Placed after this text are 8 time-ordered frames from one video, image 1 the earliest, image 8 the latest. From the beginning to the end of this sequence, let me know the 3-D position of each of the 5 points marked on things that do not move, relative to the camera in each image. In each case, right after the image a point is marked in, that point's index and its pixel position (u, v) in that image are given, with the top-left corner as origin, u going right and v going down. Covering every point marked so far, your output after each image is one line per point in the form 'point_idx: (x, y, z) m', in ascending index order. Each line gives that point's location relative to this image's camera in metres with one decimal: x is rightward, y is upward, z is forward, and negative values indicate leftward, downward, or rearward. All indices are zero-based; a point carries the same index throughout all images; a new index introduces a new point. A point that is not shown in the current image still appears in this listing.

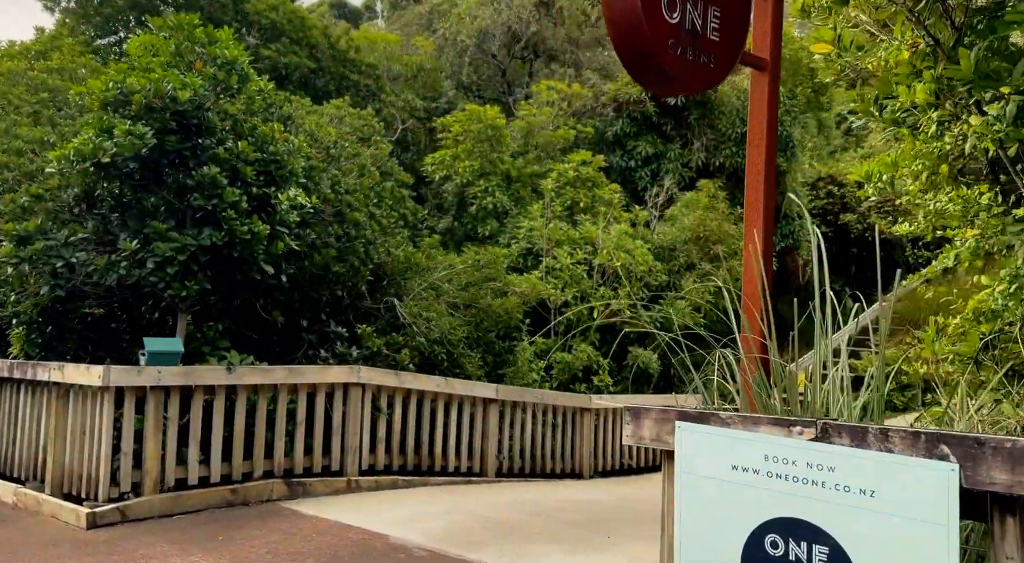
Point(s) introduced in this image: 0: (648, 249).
0: (+1.1, +0.3, +8.6) m
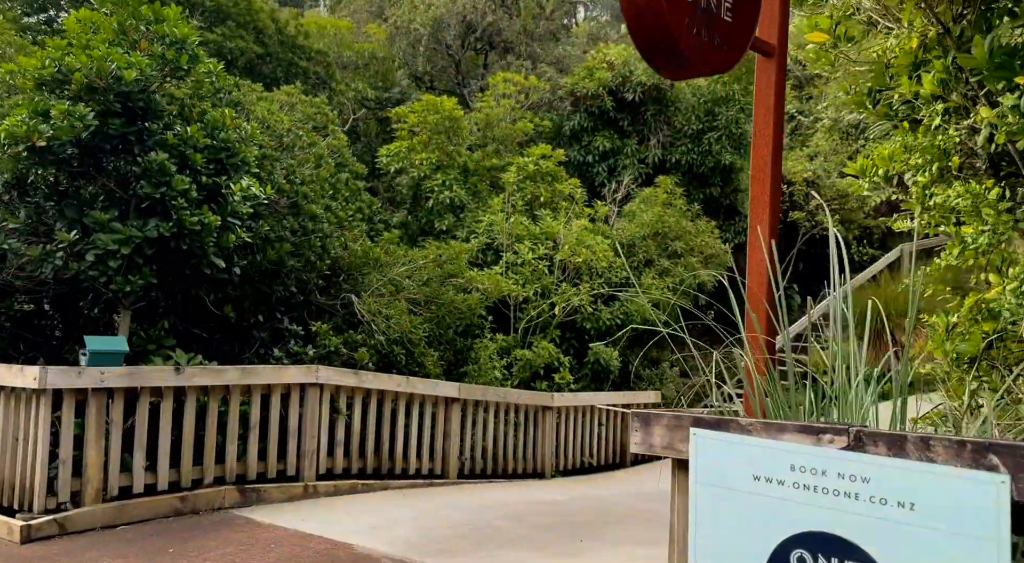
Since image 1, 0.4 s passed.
0: (+0.8, +0.3, +8.4) m
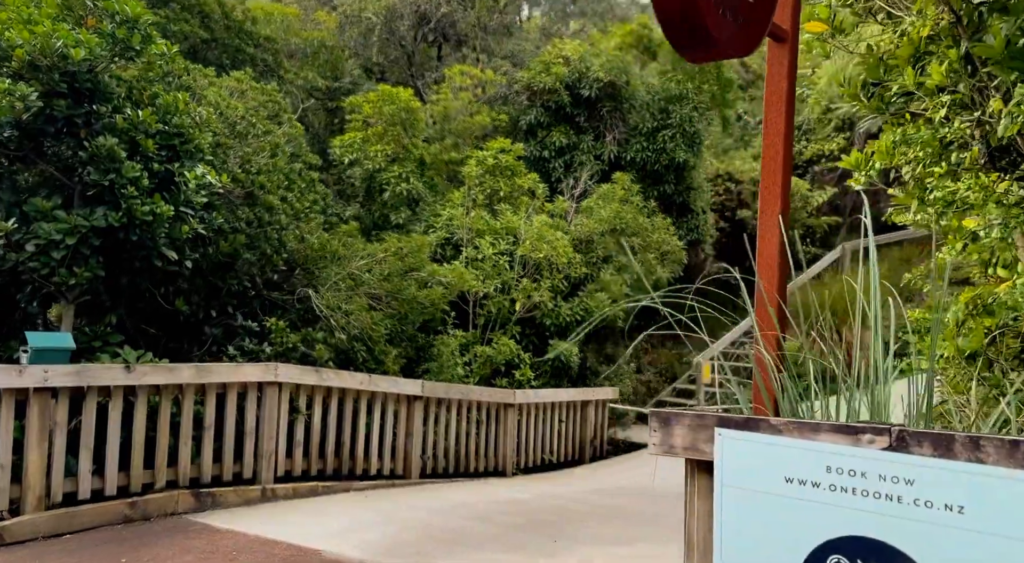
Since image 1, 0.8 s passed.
0: (+0.5, +0.3, +8.2) m
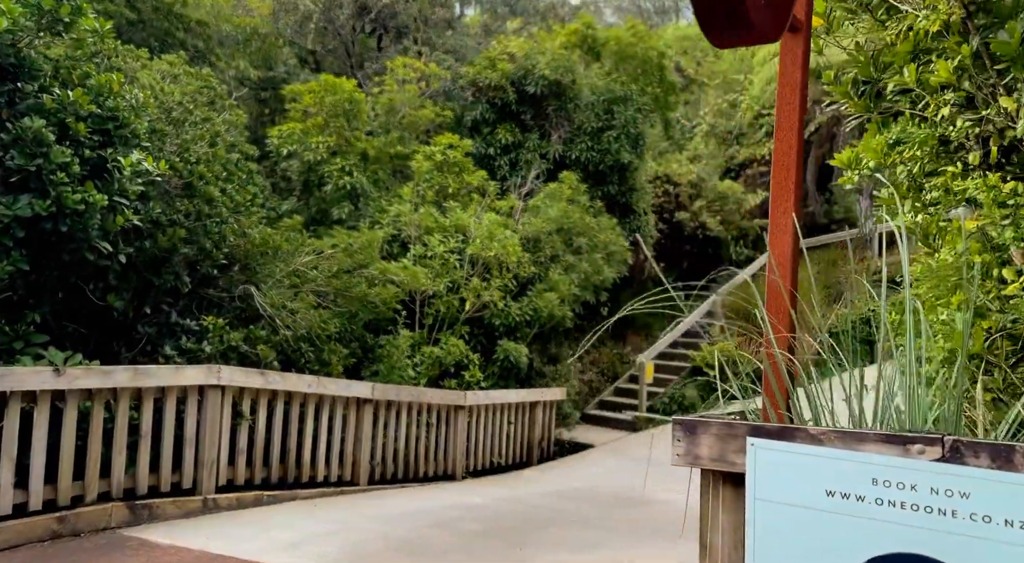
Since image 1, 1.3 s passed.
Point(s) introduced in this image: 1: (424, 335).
0: (+0.1, +0.3, +8.0) m
1: (-0.6, -0.4, +7.3) m
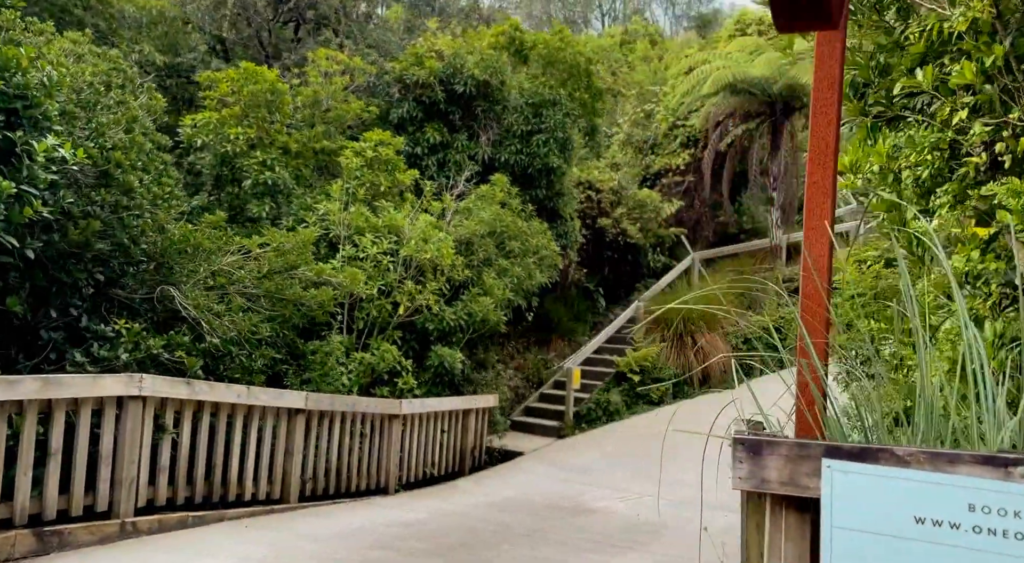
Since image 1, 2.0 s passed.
0: (-0.4, +0.3, +7.6) m
1: (-1.0, -0.4, +6.8) m
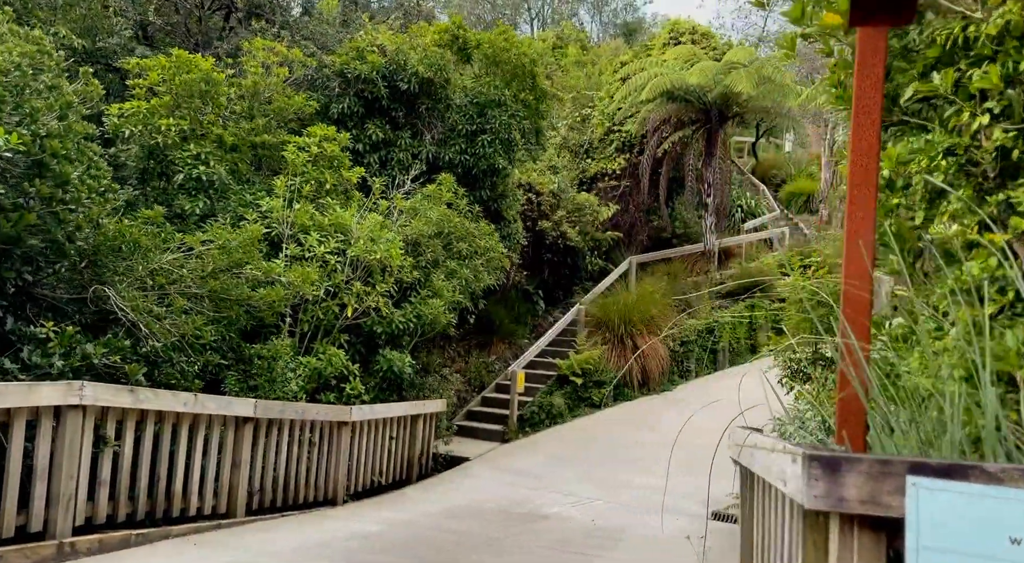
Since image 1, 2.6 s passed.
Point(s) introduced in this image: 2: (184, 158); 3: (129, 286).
0: (-0.8, +0.3, +7.3) m
1: (-1.3, -0.4, +6.5) m
2: (-2.2, +0.8, +7.2) m
3: (-2.0, 0.0, +5.6) m
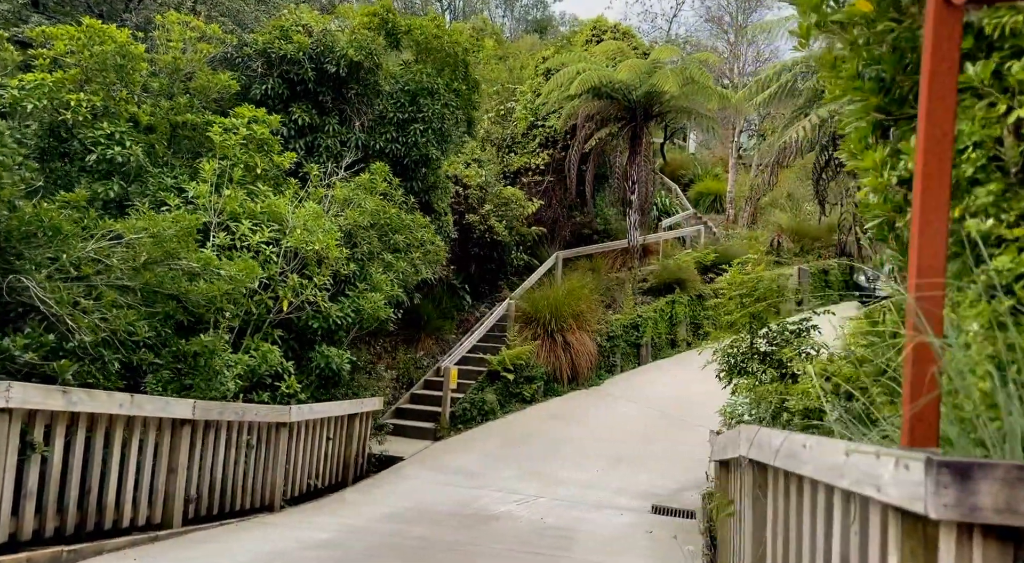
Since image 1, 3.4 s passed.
0: (-1.1, +0.3, +6.9) m
1: (-1.6, -0.4, +6.0) m
2: (-2.6, +0.9, +6.6) m
3: (-2.2, 0.0, +5.1) m
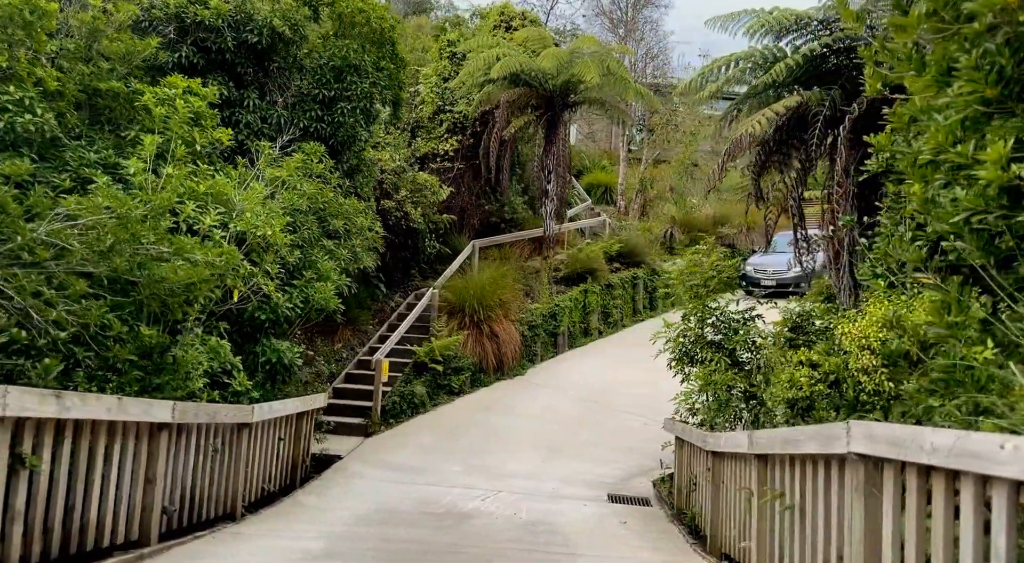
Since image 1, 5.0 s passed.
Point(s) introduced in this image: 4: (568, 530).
0: (-1.4, +0.4, +6.4) m
1: (-1.6, -0.3, +5.5) m
2: (-2.7, +1.0, +5.9) m
3: (-2.1, +0.1, +4.4) m
4: (+0.3, -1.4, +5.9) m
